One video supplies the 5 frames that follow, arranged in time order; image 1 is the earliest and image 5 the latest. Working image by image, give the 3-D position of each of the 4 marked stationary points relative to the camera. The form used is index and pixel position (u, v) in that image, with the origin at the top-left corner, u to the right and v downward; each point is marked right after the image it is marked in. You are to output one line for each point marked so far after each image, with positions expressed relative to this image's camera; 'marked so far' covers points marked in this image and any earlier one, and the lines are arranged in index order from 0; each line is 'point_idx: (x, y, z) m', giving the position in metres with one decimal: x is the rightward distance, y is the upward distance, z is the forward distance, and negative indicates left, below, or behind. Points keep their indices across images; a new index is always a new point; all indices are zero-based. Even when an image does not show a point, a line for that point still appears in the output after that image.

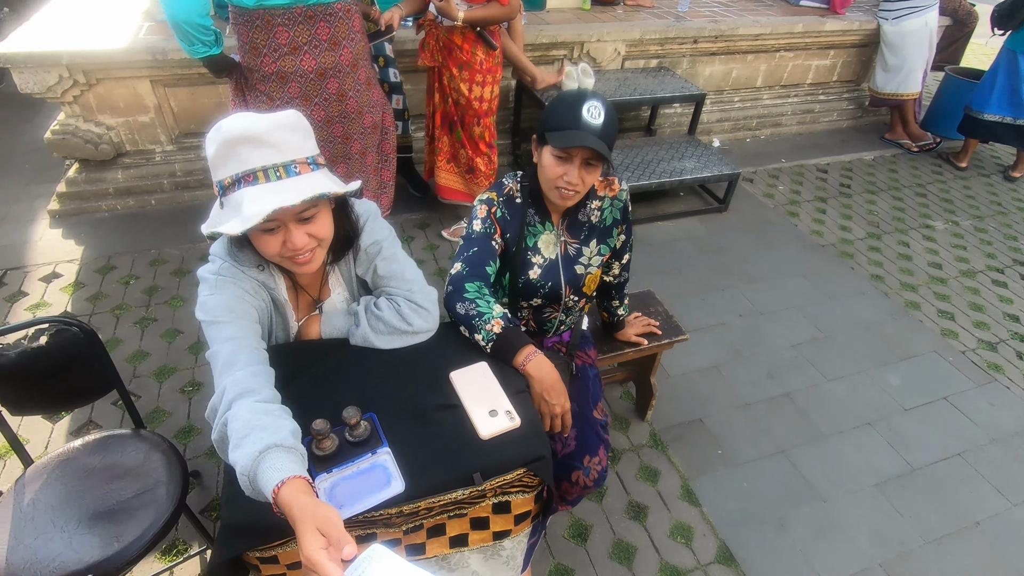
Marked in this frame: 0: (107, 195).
0: (-2.9, +0.7, +3.9) m
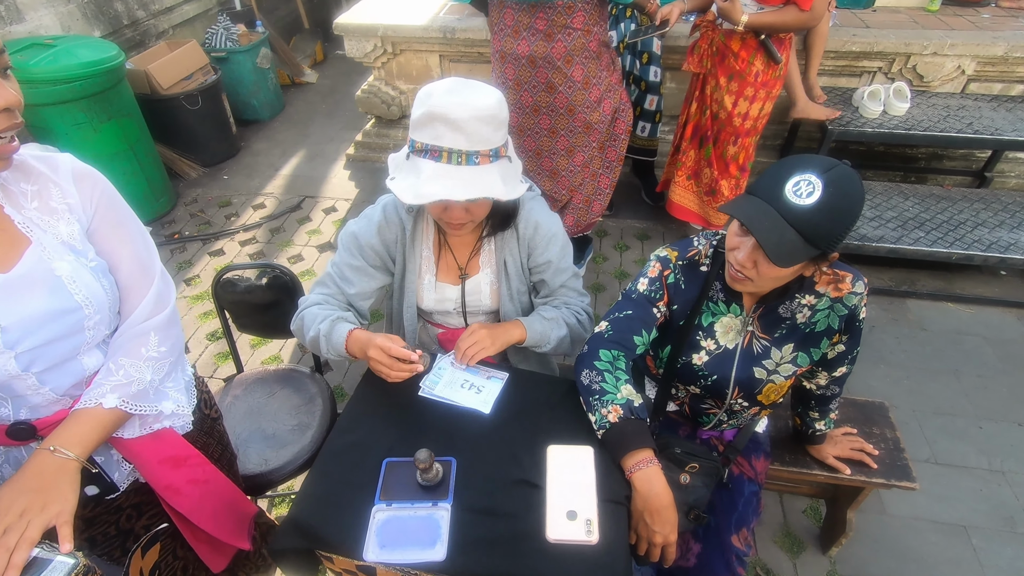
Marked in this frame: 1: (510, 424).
0: (-1.1, +1.2, +4.5) m
1: (0.0, -0.3, +1.3) m
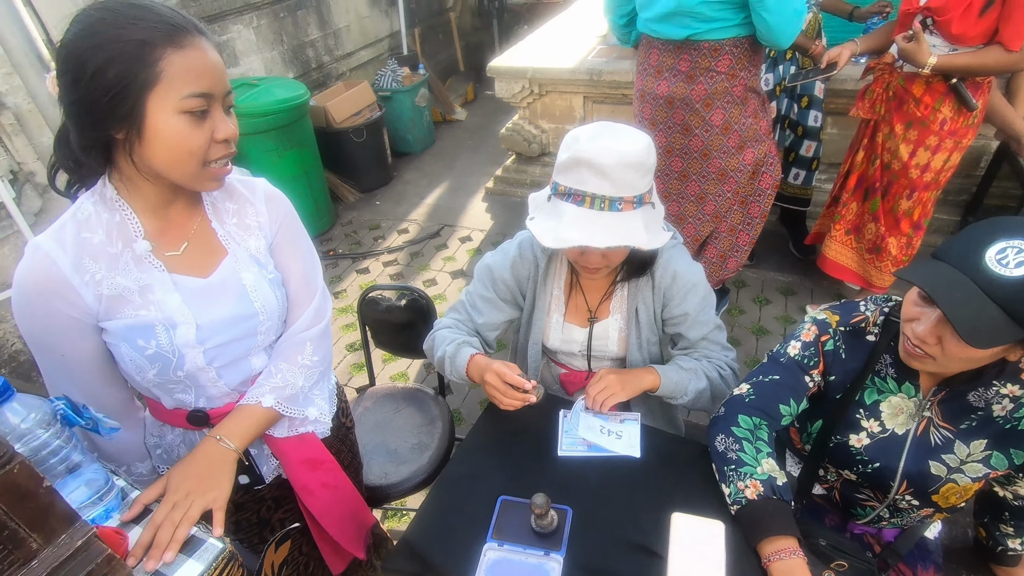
0: (+0.1, +0.9, +4.7) m
1: (+0.3, -0.4, +1.2) m
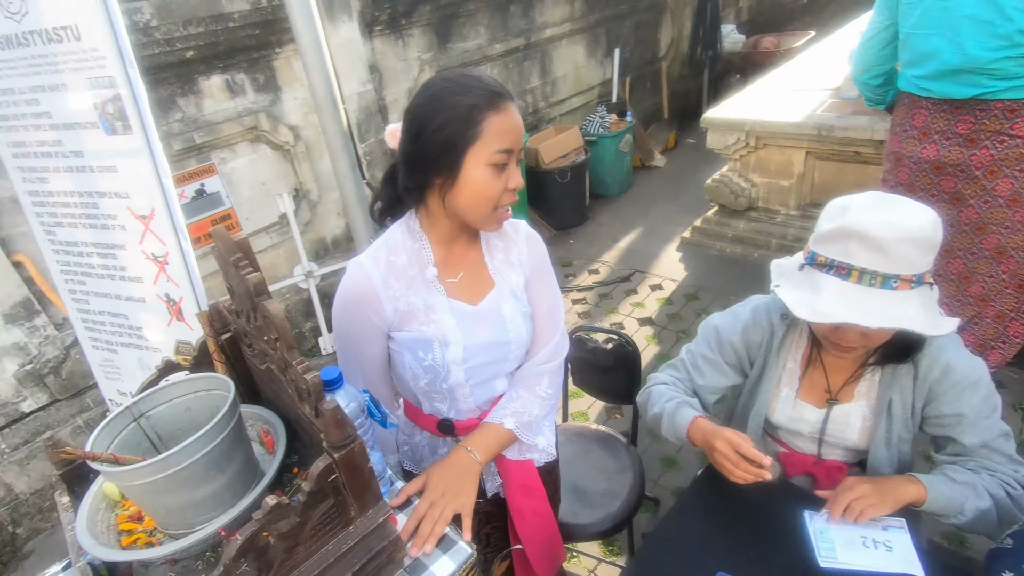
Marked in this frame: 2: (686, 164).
0: (+1.8, +0.4, +4.5) m
1: (+0.8, -0.6, +1.1) m
2: (+2.0, +1.4, +6.3) m
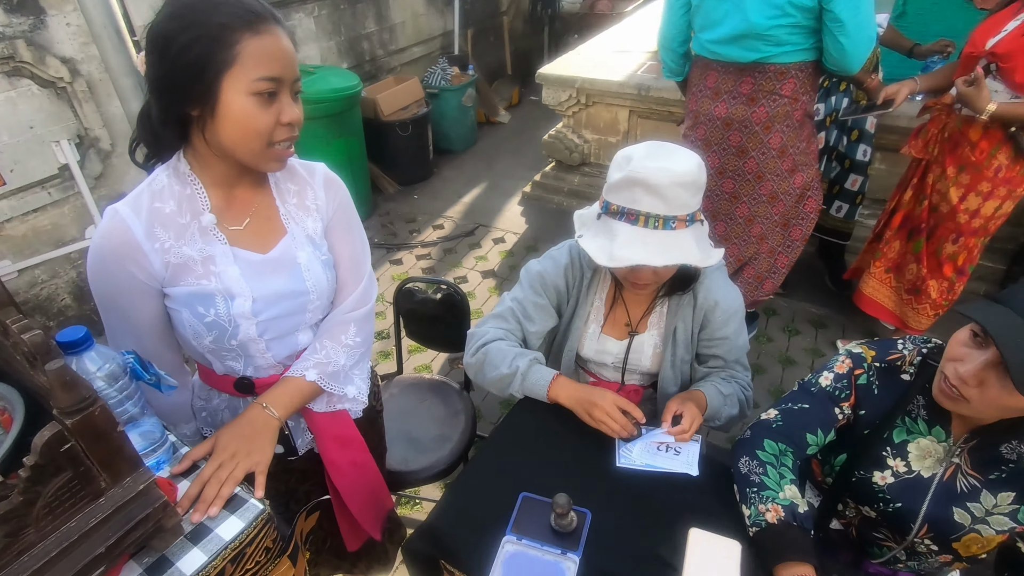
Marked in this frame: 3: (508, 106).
0: (+0.4, +0.8, +4.7) m
1: (+0.3, -0.5, +1.3) m
2: (+0.2, +2.0, +6.4) m
3: (0.0, +2.3, +6.7) m
